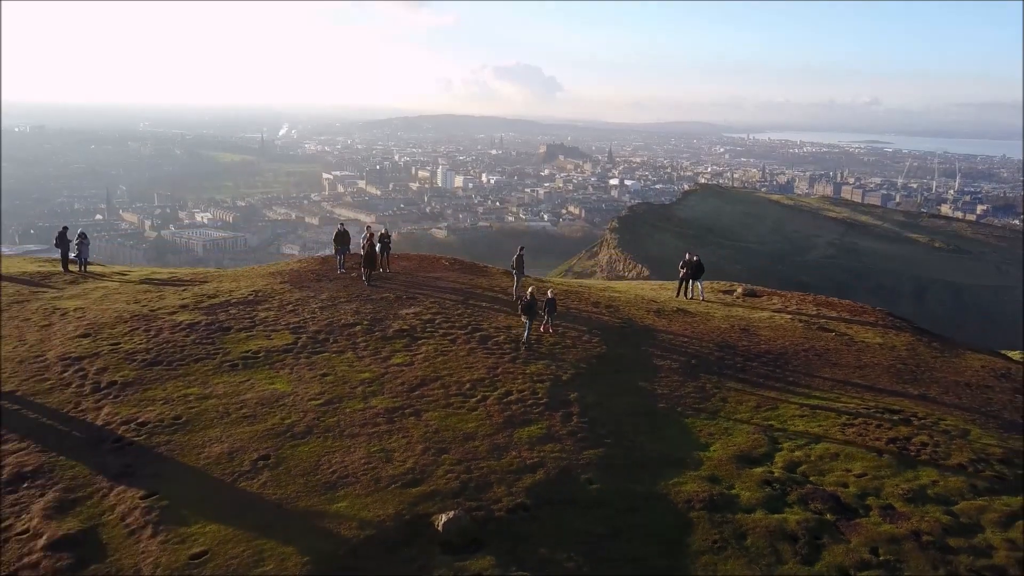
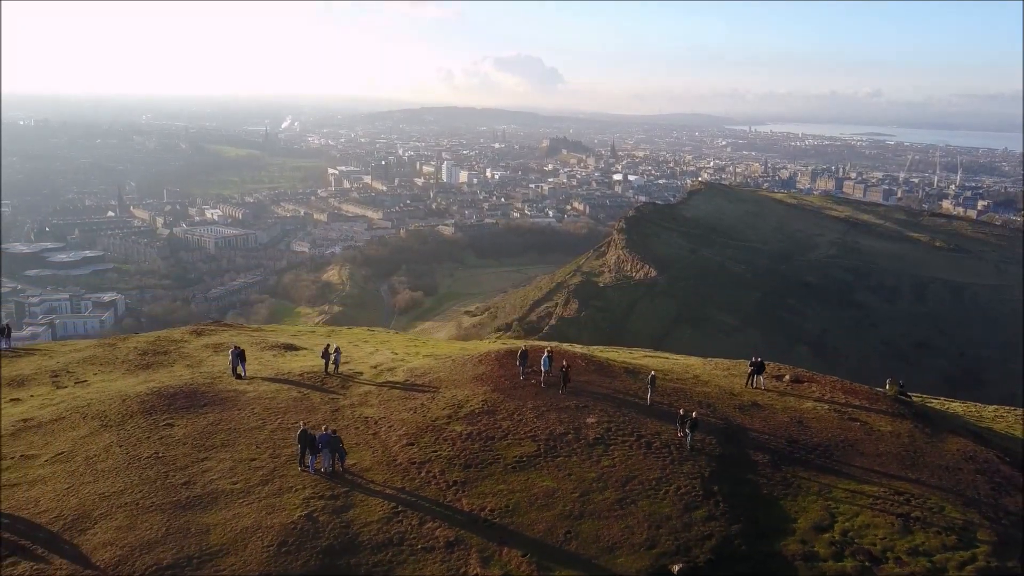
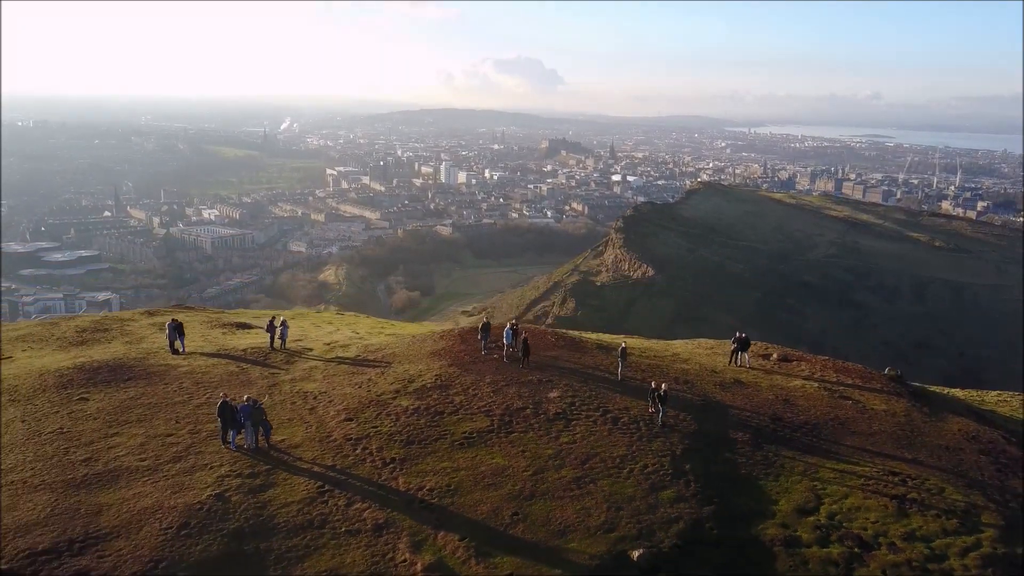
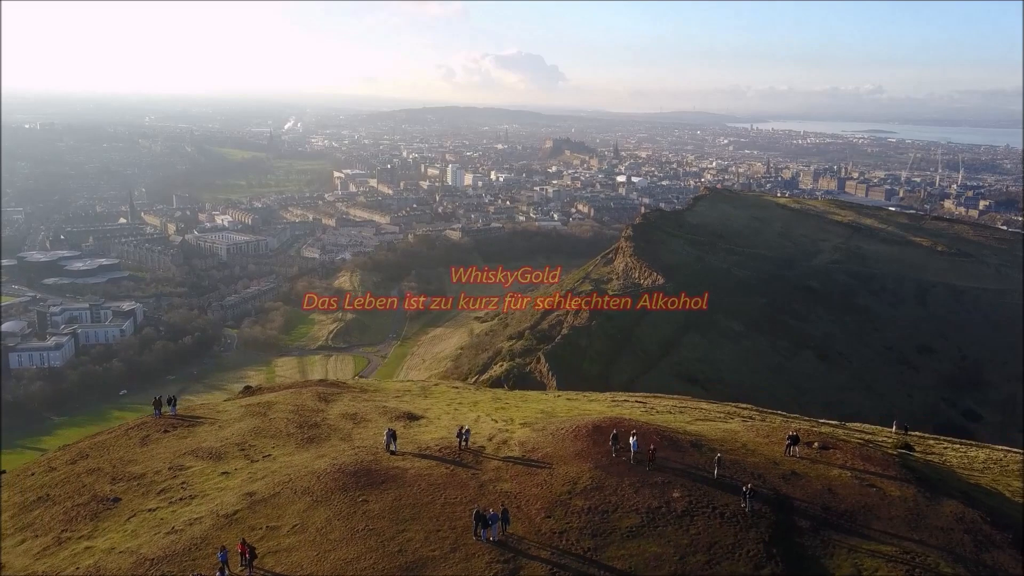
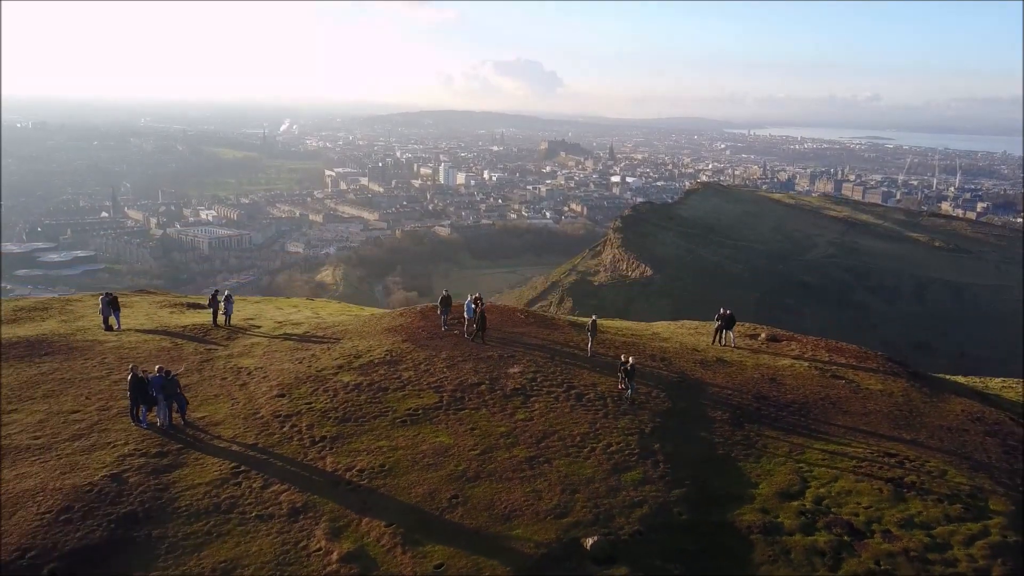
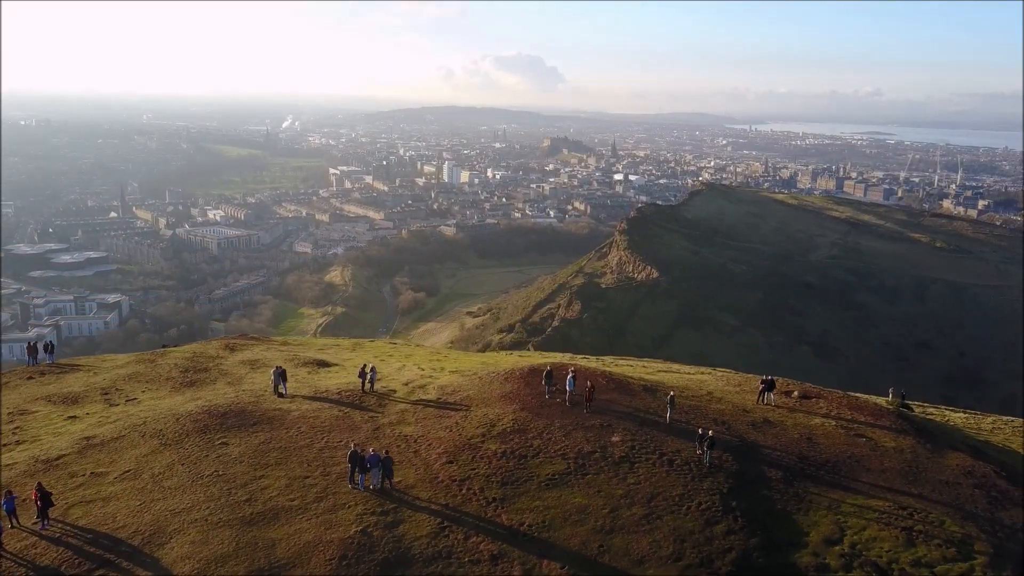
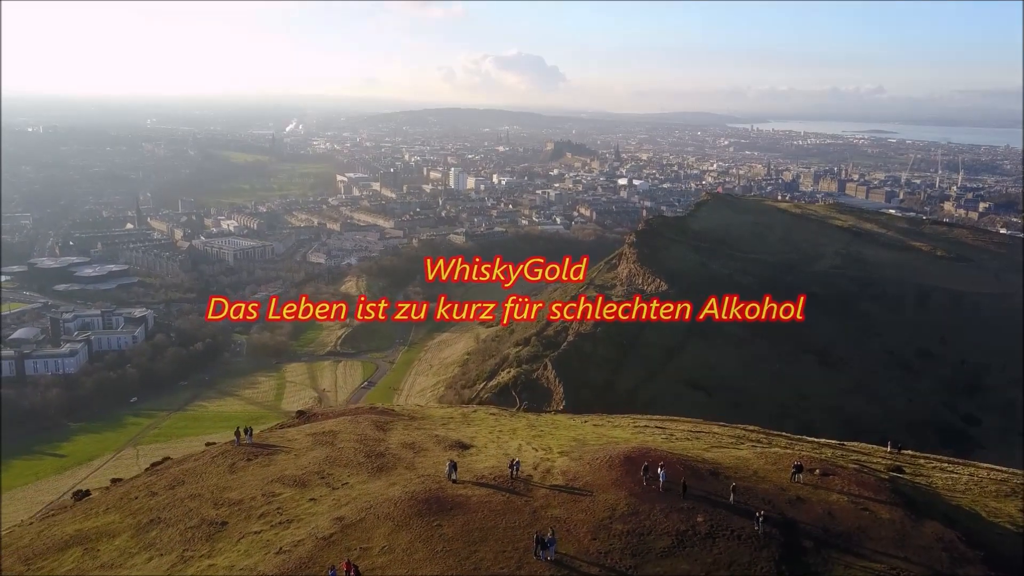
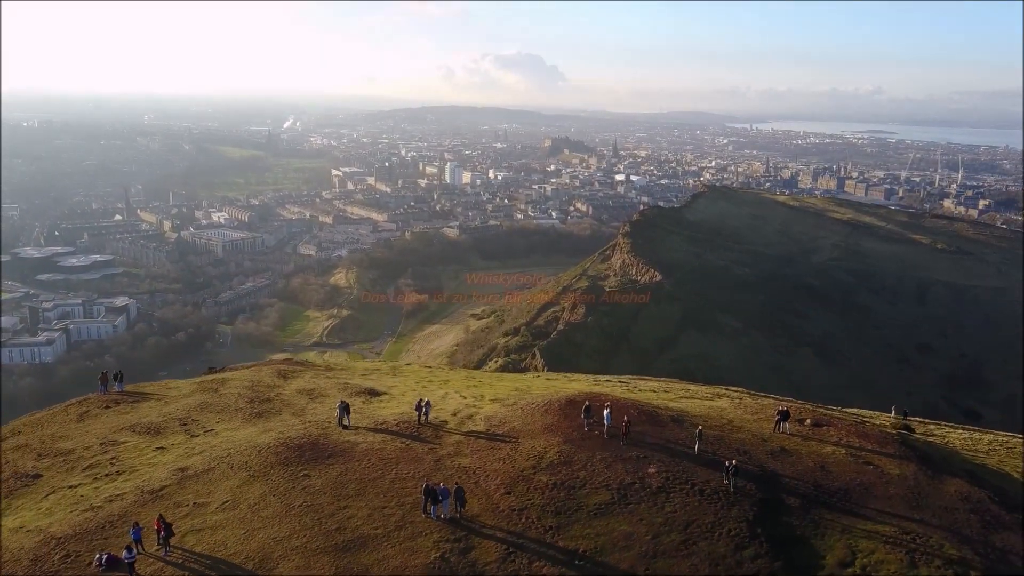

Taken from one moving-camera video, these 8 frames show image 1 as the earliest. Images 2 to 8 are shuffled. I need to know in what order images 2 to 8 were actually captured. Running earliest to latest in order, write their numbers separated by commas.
5, 3, 2, 6, 8, 4, 7
